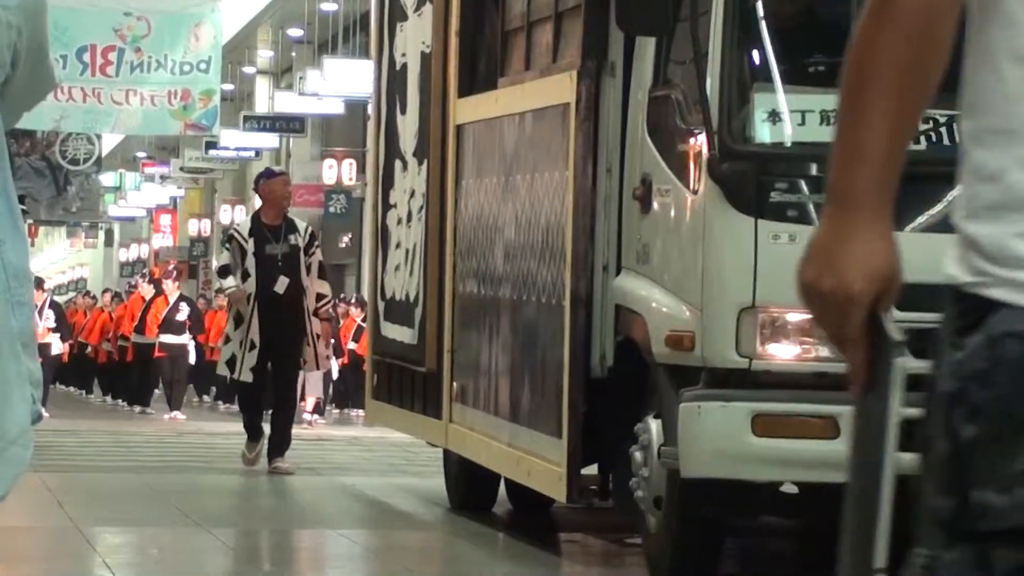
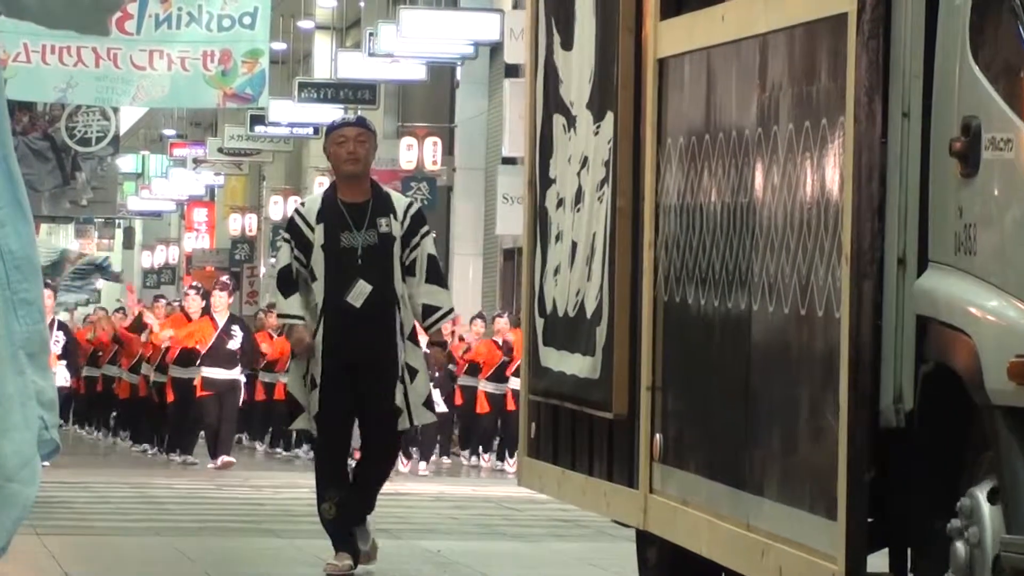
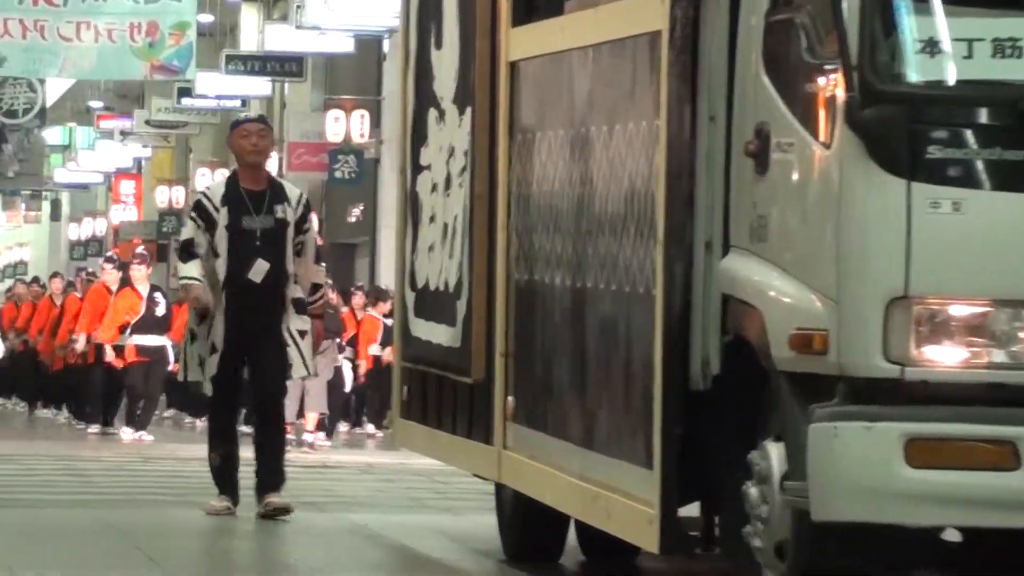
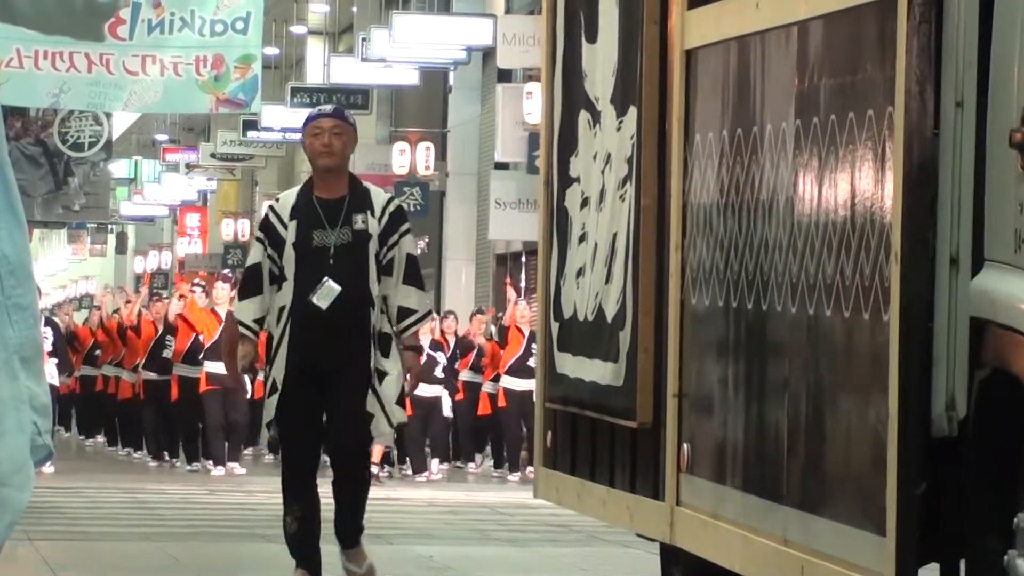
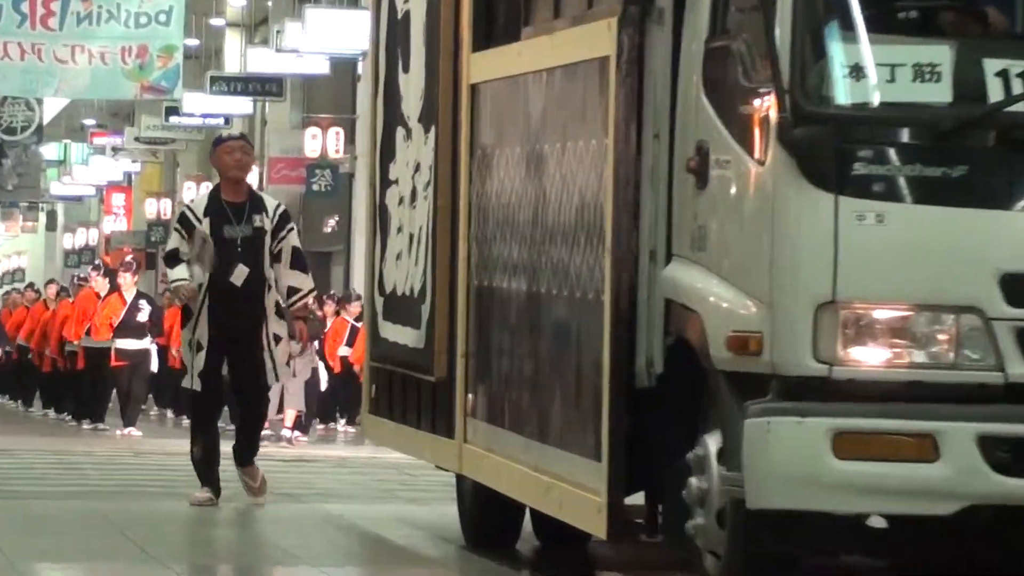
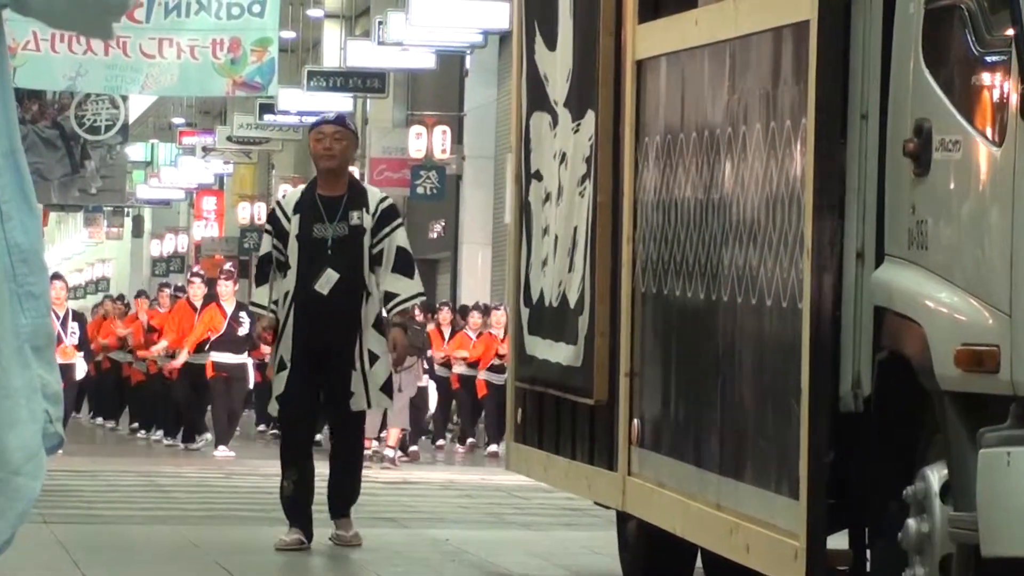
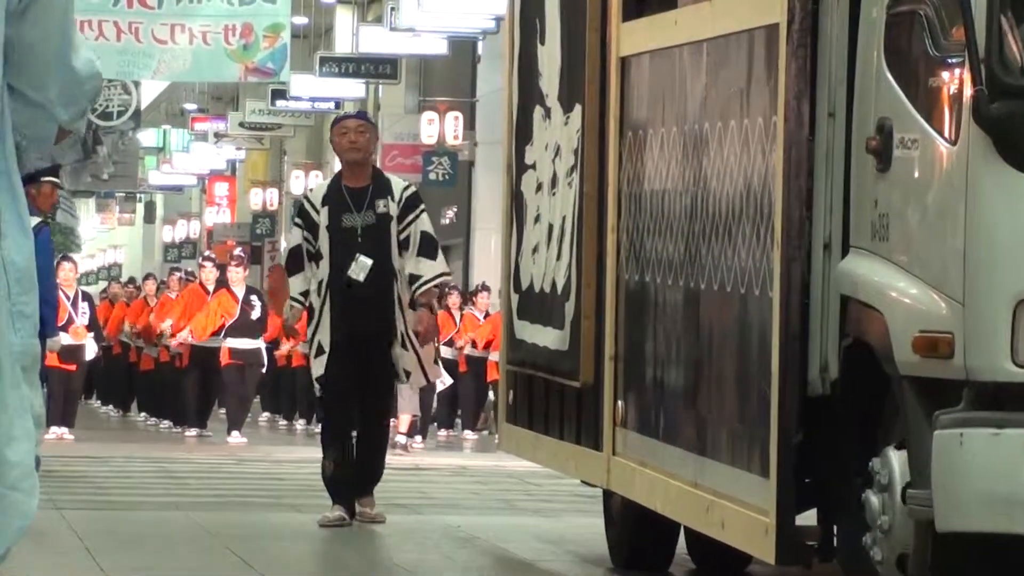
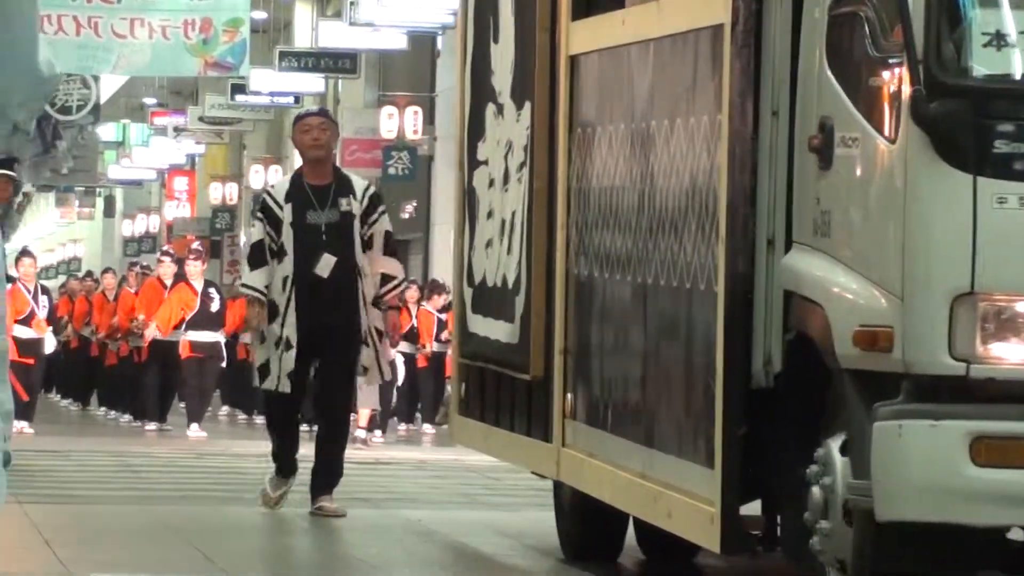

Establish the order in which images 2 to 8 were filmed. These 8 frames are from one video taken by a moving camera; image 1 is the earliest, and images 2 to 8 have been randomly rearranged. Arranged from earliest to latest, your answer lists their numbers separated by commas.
5, 3, 8, 7, 6, 2, 4
